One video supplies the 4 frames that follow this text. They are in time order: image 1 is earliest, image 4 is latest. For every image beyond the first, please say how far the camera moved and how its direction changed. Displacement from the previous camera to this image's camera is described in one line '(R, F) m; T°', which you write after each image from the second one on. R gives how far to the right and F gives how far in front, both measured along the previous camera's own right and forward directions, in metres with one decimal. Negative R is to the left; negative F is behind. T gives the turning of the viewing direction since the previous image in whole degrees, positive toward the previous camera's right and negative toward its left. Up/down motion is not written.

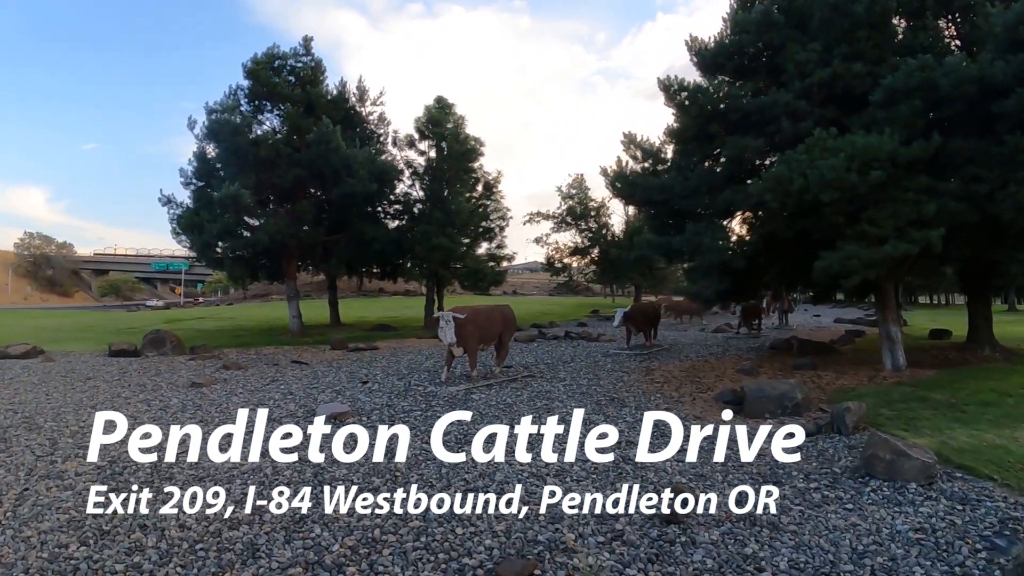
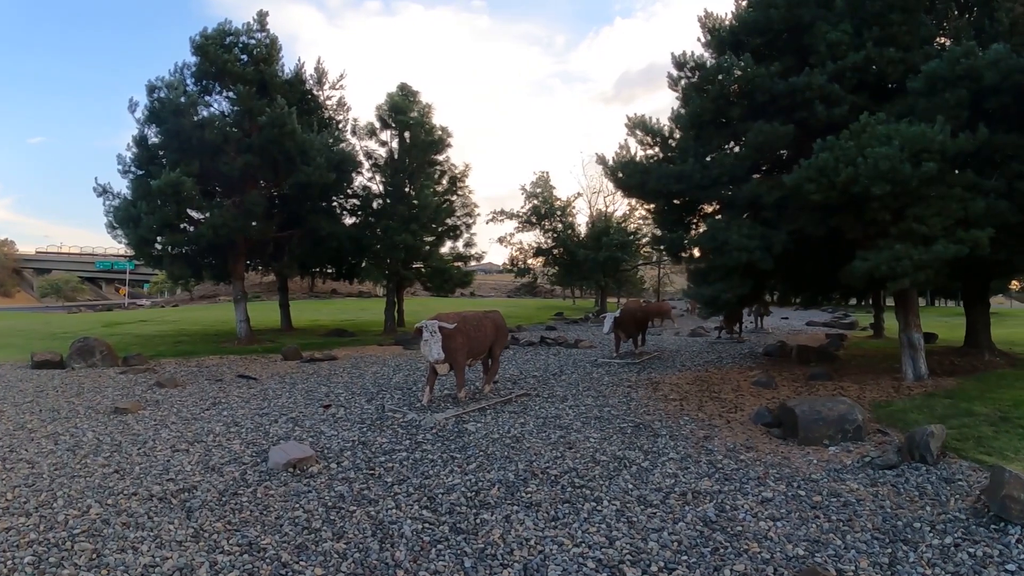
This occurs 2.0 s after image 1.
(-0.6, +1.7) m; +4°
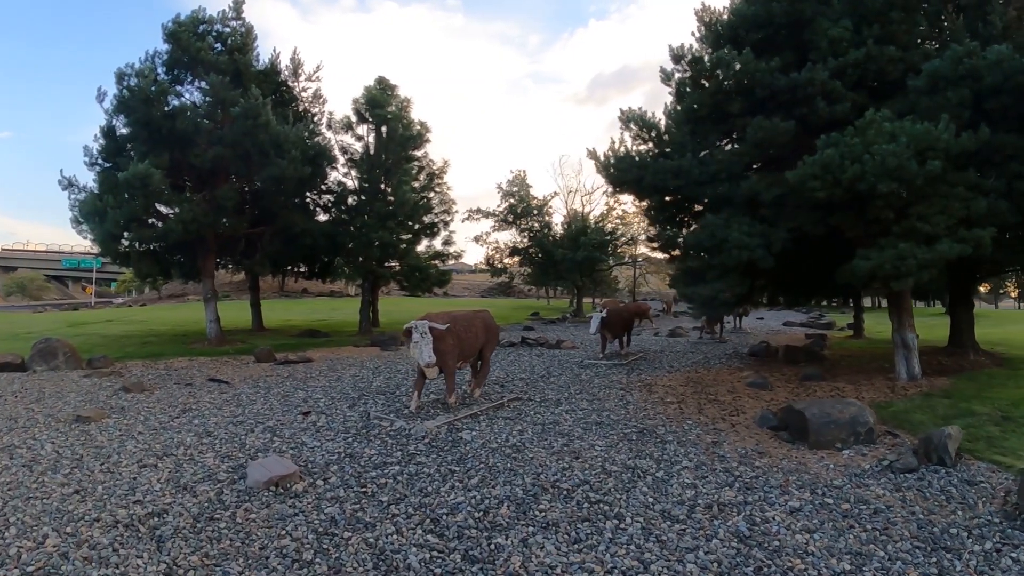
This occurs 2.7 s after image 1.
(-0.3, +0.5) m; +3°
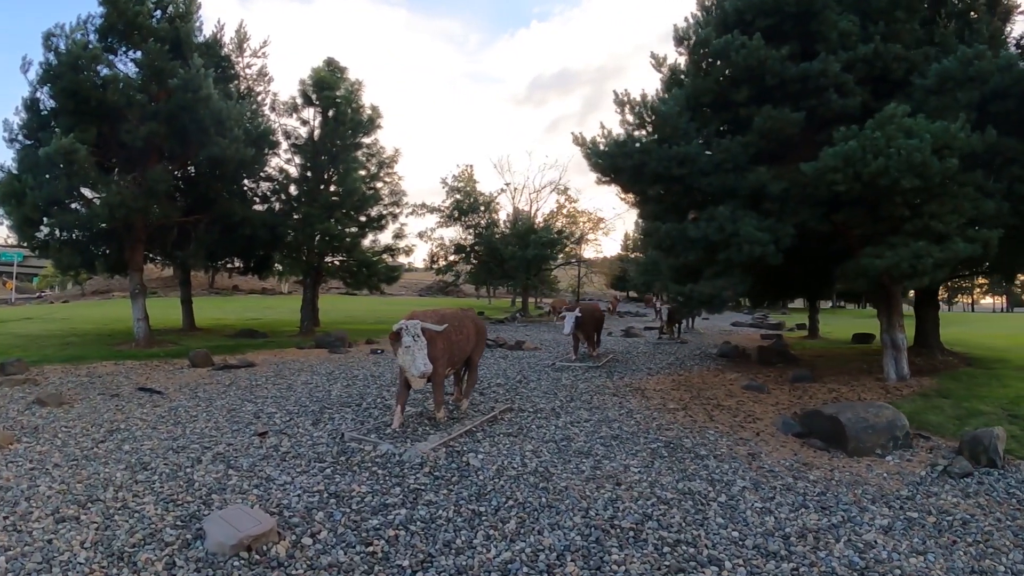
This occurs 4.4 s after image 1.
(-0.8, +1.0) m; +6°
